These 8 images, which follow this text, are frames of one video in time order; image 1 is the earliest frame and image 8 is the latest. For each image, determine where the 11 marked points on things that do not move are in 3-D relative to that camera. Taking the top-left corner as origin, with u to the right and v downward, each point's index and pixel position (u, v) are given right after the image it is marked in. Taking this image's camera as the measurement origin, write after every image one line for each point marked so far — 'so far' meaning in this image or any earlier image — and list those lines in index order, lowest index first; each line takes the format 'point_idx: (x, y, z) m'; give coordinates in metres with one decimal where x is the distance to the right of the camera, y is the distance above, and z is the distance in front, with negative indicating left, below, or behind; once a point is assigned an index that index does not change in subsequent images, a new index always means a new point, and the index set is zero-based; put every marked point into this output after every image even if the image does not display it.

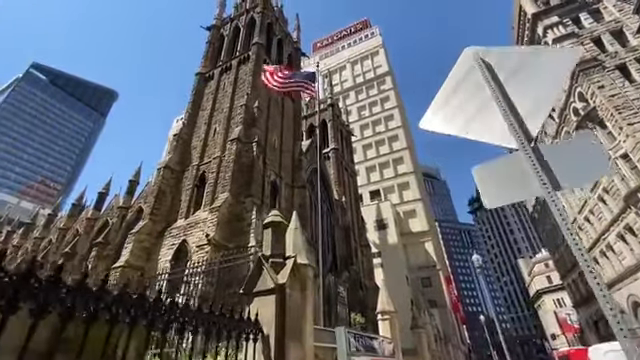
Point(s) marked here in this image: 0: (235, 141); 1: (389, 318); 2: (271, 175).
0: (-4.3, +2.0, +17.4) m
1: (+2.1, -4.3, +10.7) m
2: (-2.8, +0.3, +19.2) m
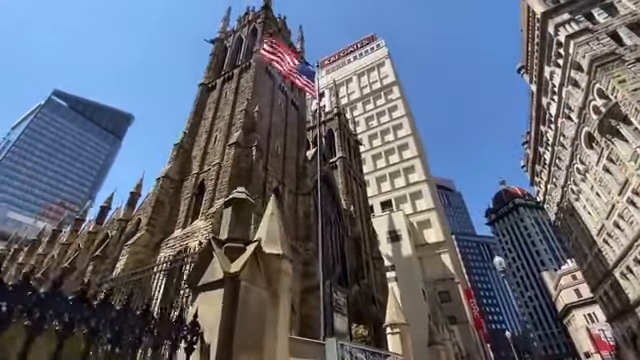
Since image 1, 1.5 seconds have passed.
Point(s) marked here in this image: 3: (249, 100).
0: (-4.2, +1.7, +16.6) m
1: (+2.1, -4.1, +9.4) m
2: (-2.5, -0.1, +18.3) m
3: (-4.1, +4.6, +19.7) m
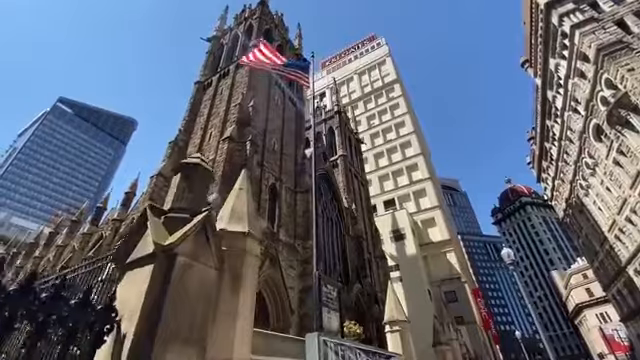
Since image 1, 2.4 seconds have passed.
0: (-4.4, +1.9, +16.0) m
1: (+2.0, -3.8, +8.6) m
2: (-2.6, +0.1, +17.6) m
3: (-4.3, +4.8, +19.1) m
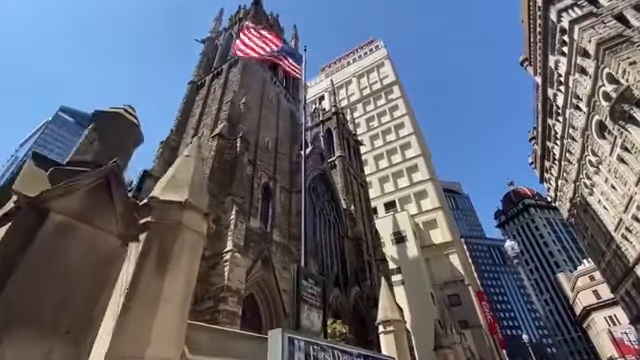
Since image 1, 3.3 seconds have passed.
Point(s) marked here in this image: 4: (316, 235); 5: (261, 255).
0: (-4.7, +2.0, +15.4) m
1: (+1.7, -3.5, +7.9) m
2: (-2.9, +0.1, +17.0) m
3: (-4.6, +4.8, +18.6) m
4: (-0.3, -3.1, +19.5) m
5: (-2.3, -2.9, +13.2) m
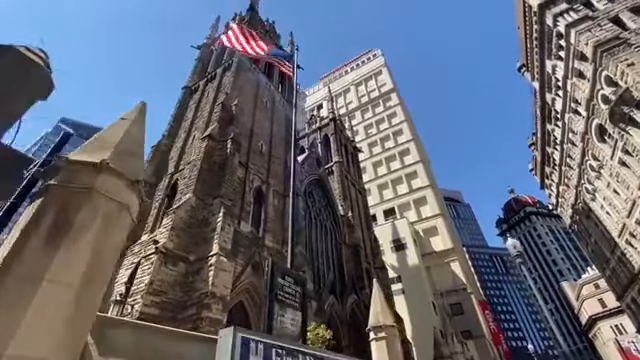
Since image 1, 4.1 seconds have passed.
0: (-5.0, +1.8, +15.0) m
1: (+1.4, -3.3, +7.3) m
2: (-3.2, 0.0, +16.5) m
3: (-4.9, +4.6, +18.2) m
4: (-0.5, -3.3, +18.8) m
5: (-2.6, -3.0, +12.6) m
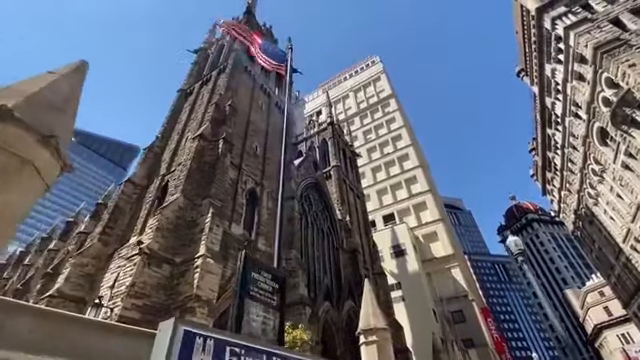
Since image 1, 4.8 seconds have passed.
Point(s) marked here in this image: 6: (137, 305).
0: (-5.2, +1.8, +14.6) m
1: (+1.2, -3.2, +6.7) m
2: (-3.4, -0.1, +16.0) m
3: (-5.2, +4.5, +17.9) m
4: (-0.8, -3.5, +18.3) m
5: (-2.8, -2.9, +12.1) m
6: (-4.7, -3.2, +8.8) m
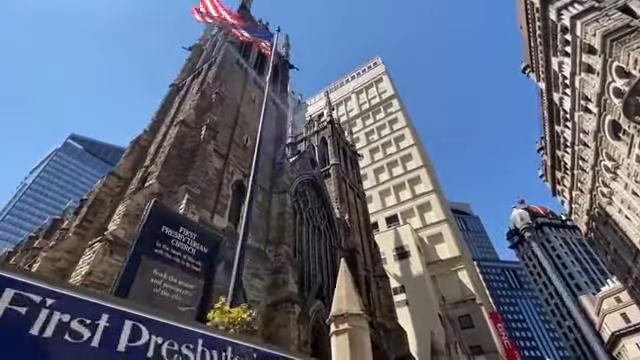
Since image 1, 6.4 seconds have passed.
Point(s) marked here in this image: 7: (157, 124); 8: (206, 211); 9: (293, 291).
0: (-5.6, +2.2, +13.7) m
1: (+0.6, -2.5, +5.6) m
2: (-3.8, +0.3, +15.1) m
3: (-5.5, +4.8, +17.1) m
4: (-1.1, -3.1, +17.2) m
5: (-3.2, -2.4, +11.1) m
6: (-5.2, -2.7, +7.8) m
7: (-9.4, +3.2, +19.6) m
8: (-3.9, -1.1, +11.9) m
9: (-1.0, -4.2, +12.9) m
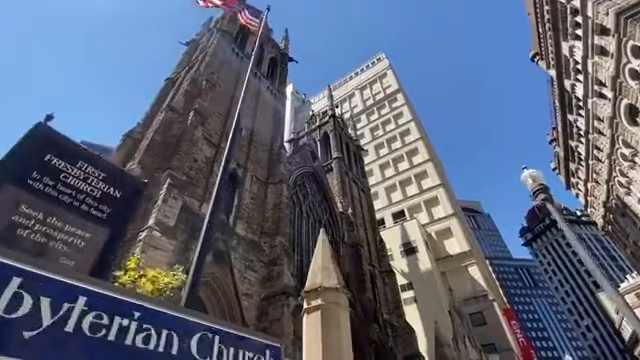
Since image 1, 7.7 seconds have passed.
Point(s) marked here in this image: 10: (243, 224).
0: (-5.8, +2.6, +13.0) m
1: (+0.3, -1.9, +4.8) m
2: (-4.0, +0.8, +14.4) m
3: (-5.7, +5.2, +16.4) m
4: (-1.1, -2.6, +16.4) m
5: (-3.4, -1.9, +10.3) m
6: (-5.5, -2.2, +7.1) m
7: (-9.5, +3.5, +19.0) m
8: (-4.1, -0.6, +11.1) m
9: (-1.1, -3.7, +12.1) m
10: (-3.0, -1.6, +13.2) m
